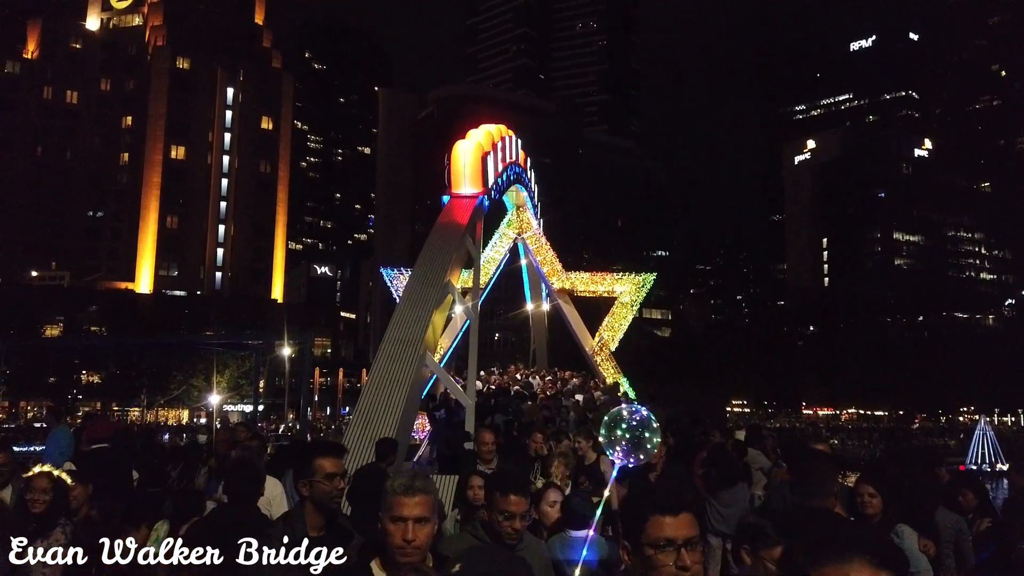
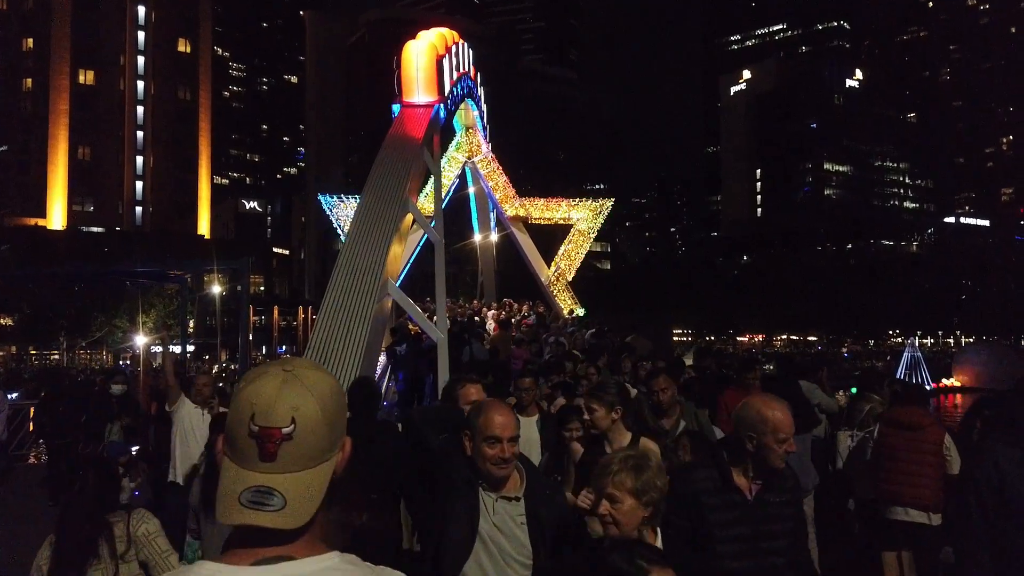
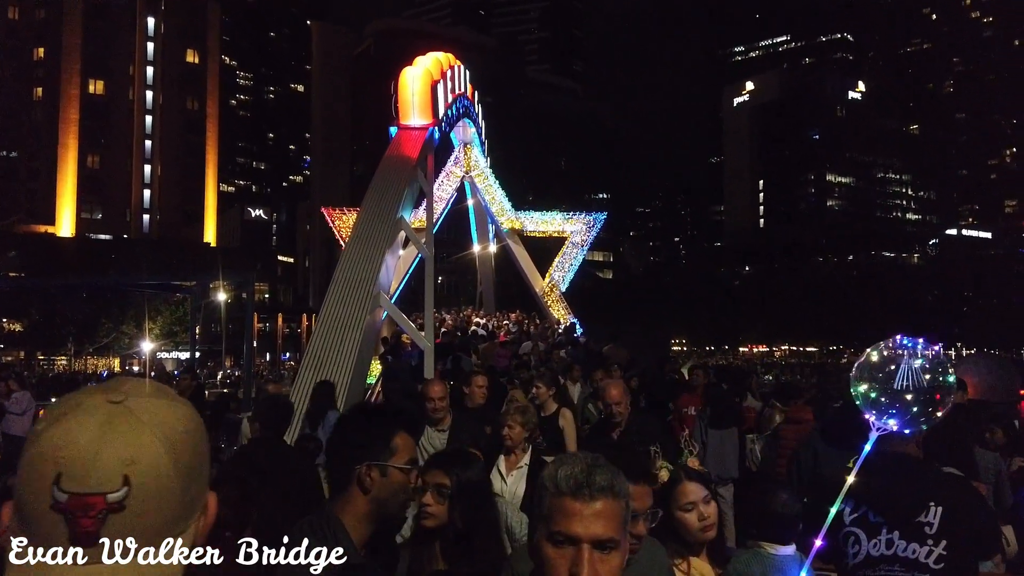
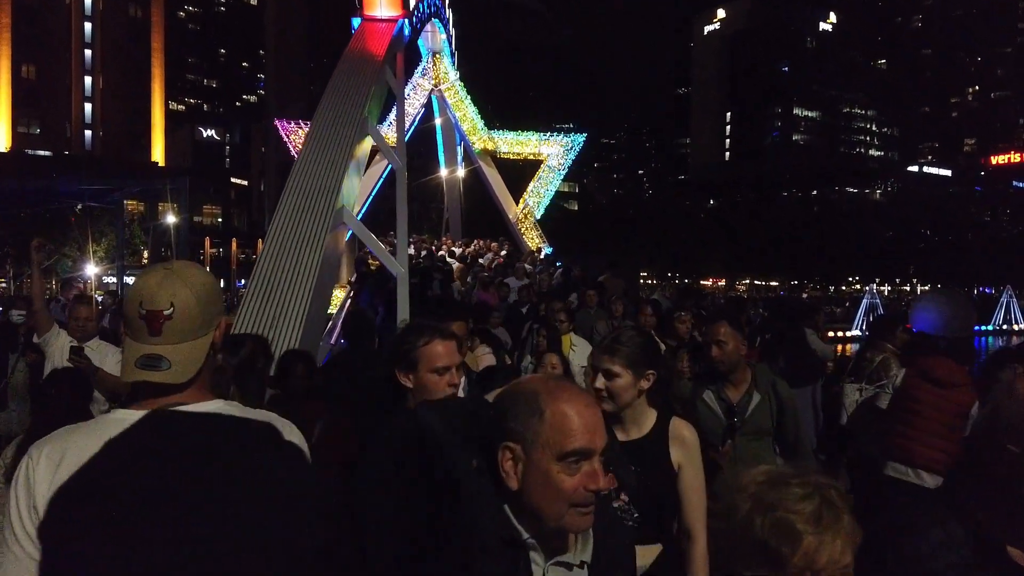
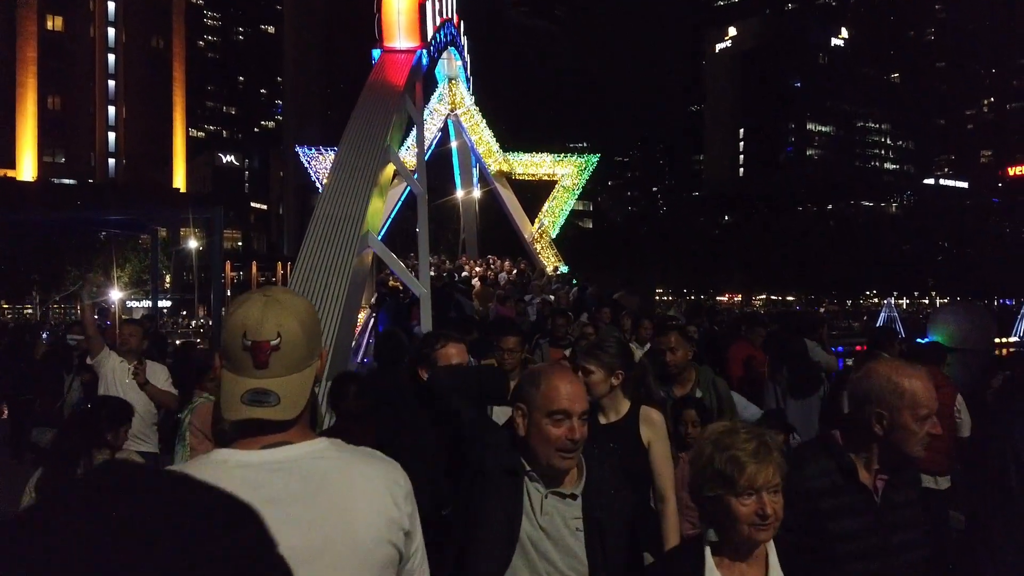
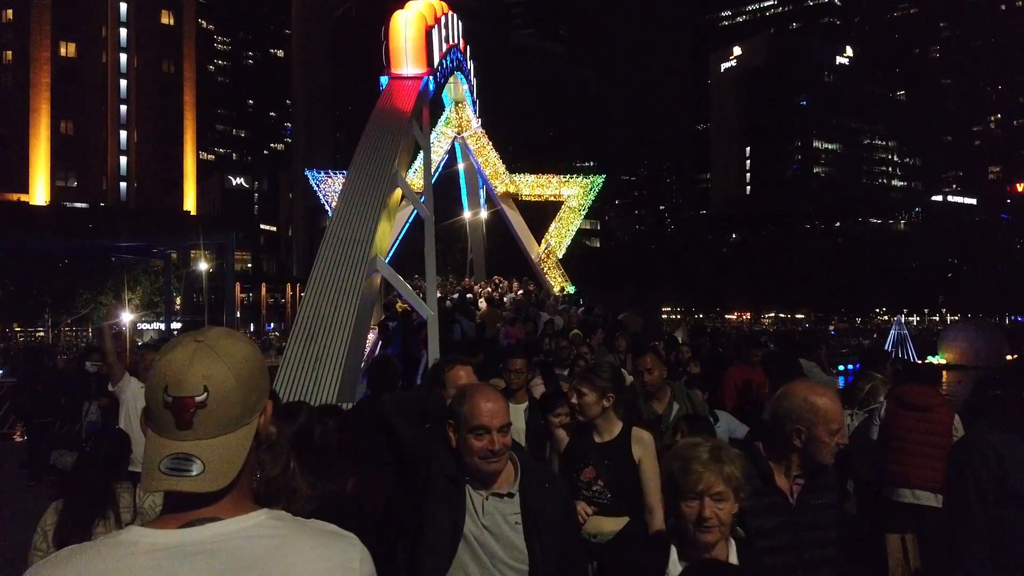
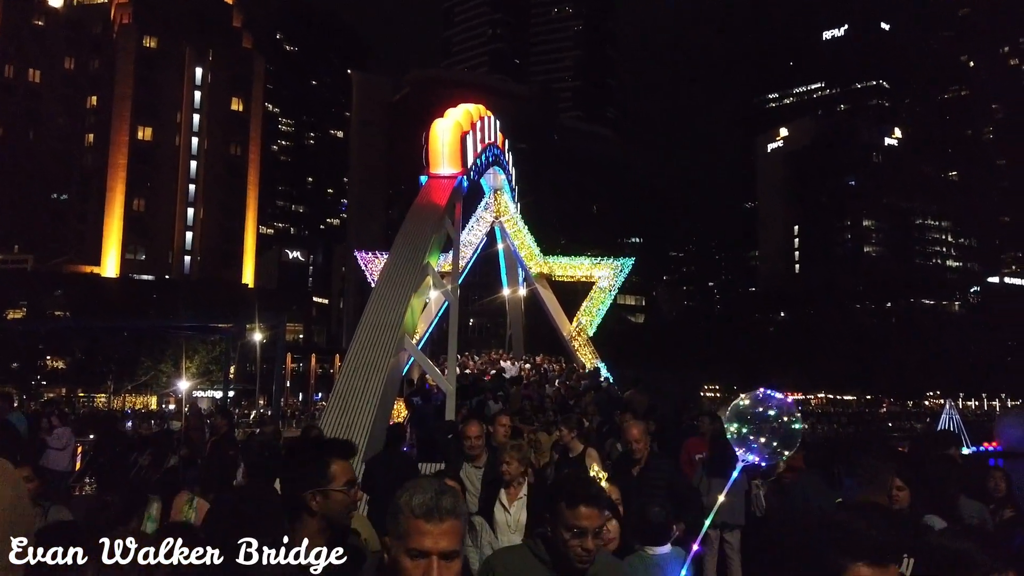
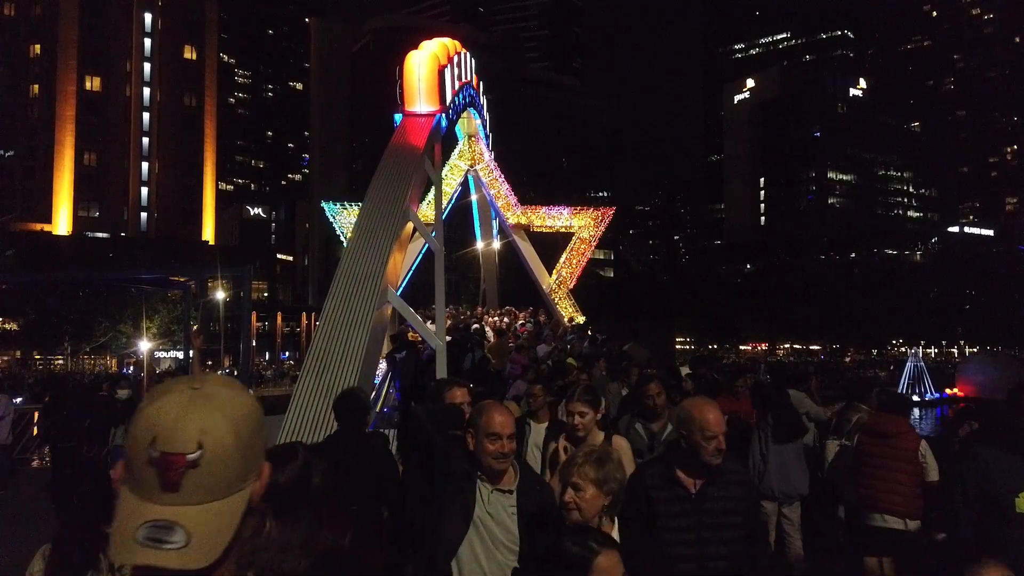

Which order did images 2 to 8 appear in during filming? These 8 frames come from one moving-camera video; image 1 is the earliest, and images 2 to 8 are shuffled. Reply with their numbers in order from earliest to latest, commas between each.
7, 3, 8, 2, 6, 5, 4
